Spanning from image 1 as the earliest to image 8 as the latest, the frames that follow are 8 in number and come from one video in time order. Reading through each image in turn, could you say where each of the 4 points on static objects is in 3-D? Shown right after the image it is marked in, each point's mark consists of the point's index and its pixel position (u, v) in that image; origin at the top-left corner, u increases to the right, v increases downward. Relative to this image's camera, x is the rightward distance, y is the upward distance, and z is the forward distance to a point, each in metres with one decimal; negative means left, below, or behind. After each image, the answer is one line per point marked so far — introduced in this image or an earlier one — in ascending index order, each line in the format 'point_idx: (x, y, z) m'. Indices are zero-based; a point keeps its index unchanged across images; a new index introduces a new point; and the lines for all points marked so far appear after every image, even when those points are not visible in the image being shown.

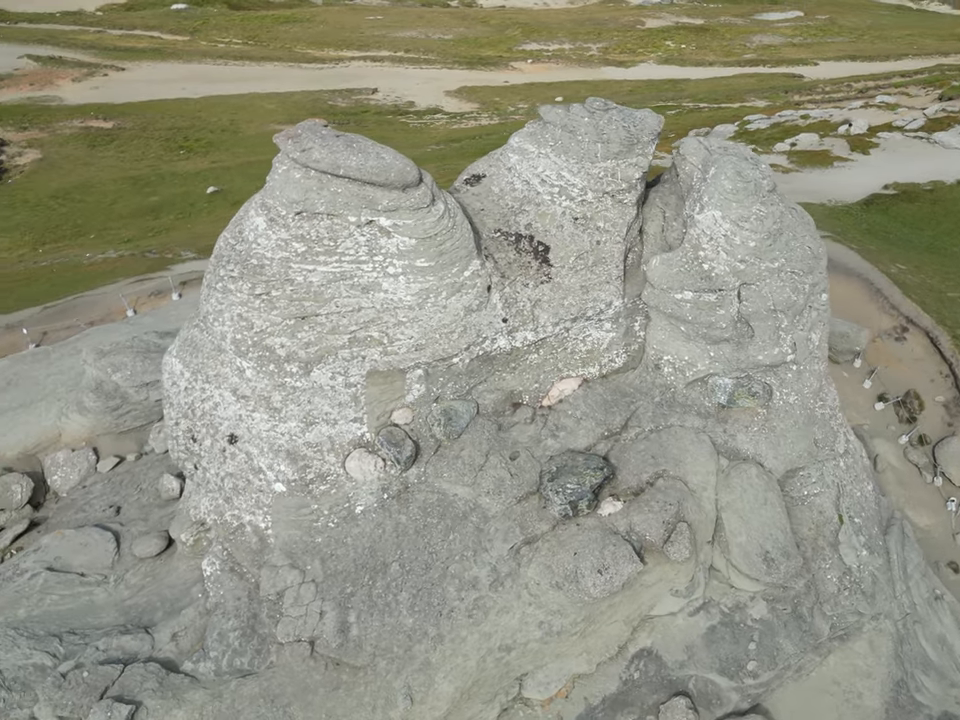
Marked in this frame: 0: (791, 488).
0: (+3.0, -1.3, +10.6) m
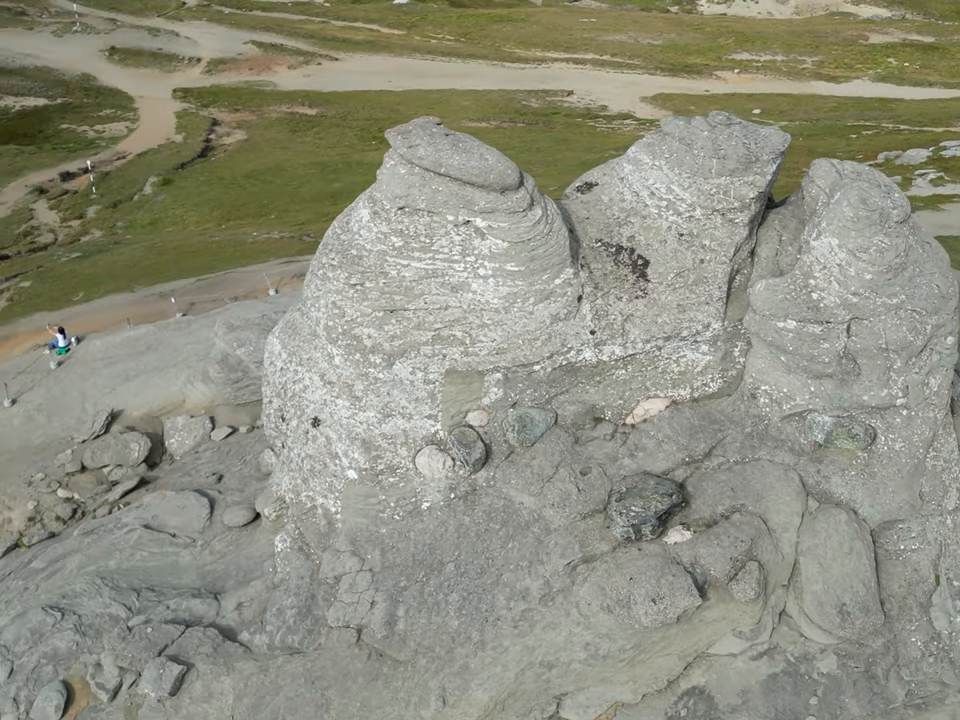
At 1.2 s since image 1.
0: (+3.7, -1.7, +9.9) m
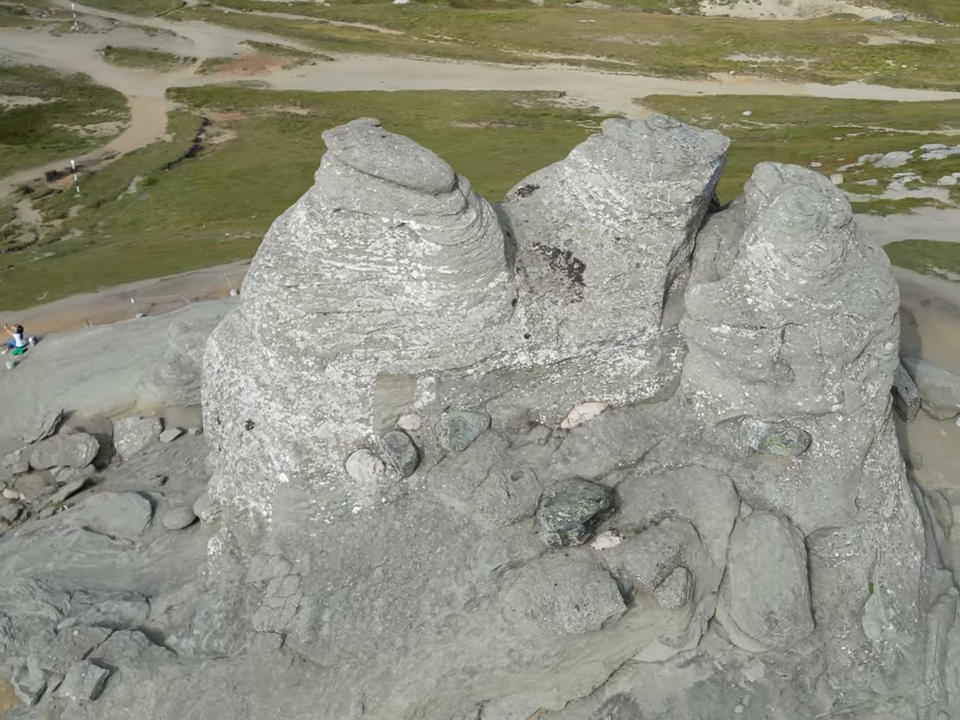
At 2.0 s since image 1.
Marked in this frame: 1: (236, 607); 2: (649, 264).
0: (+3.1, -1.7, +9.8) m
1: (-2.2, -2.2, +9.5) m
2: (+1.6, +0.9, +10.0) m
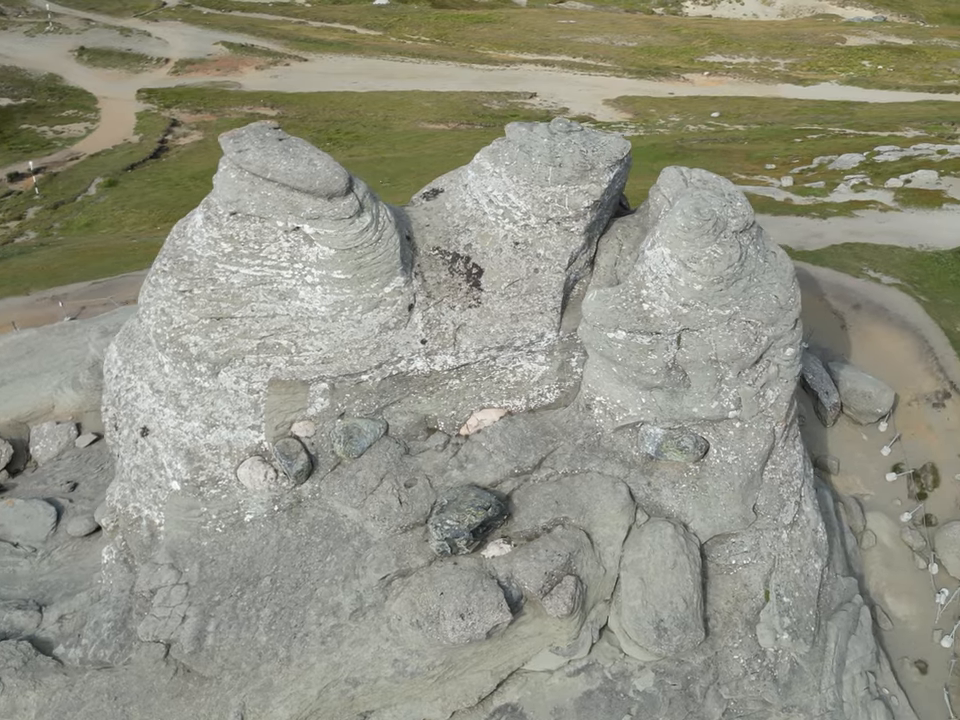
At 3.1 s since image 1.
0: (+2.1, -1.8, +9.8) m
1: (-3.1, -2.2, +9.4) m
2: (+0.6, +0.8, +9.9) m
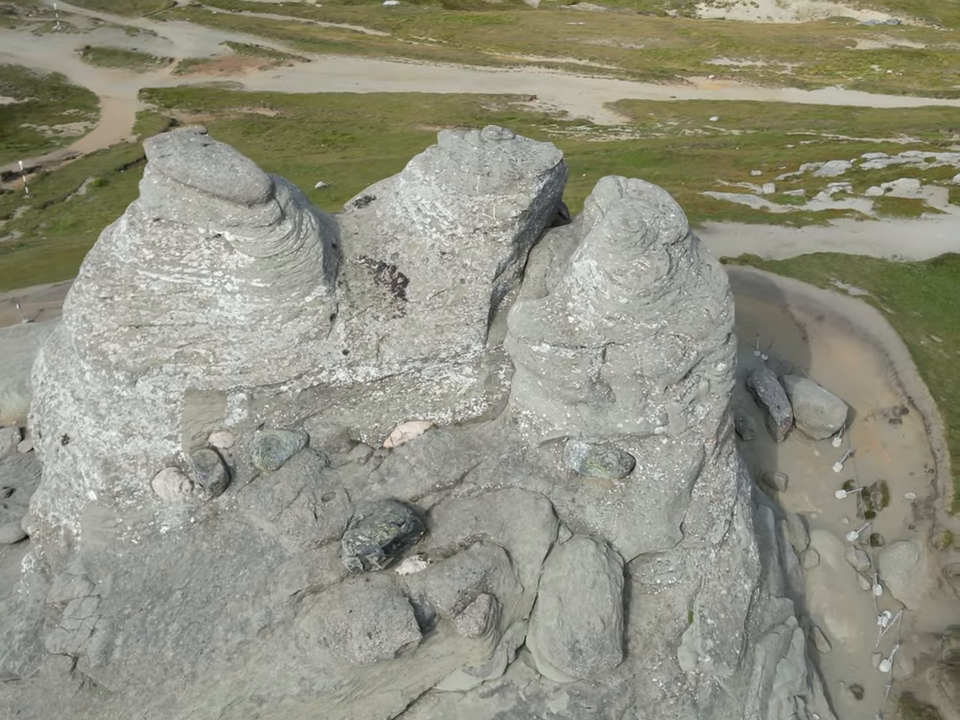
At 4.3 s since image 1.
0: (+1.4, -1.9, +9.5) m
1: (-3.8, -2.3, +9.3) m
2: (-0.1, +0.7, +9.7) m
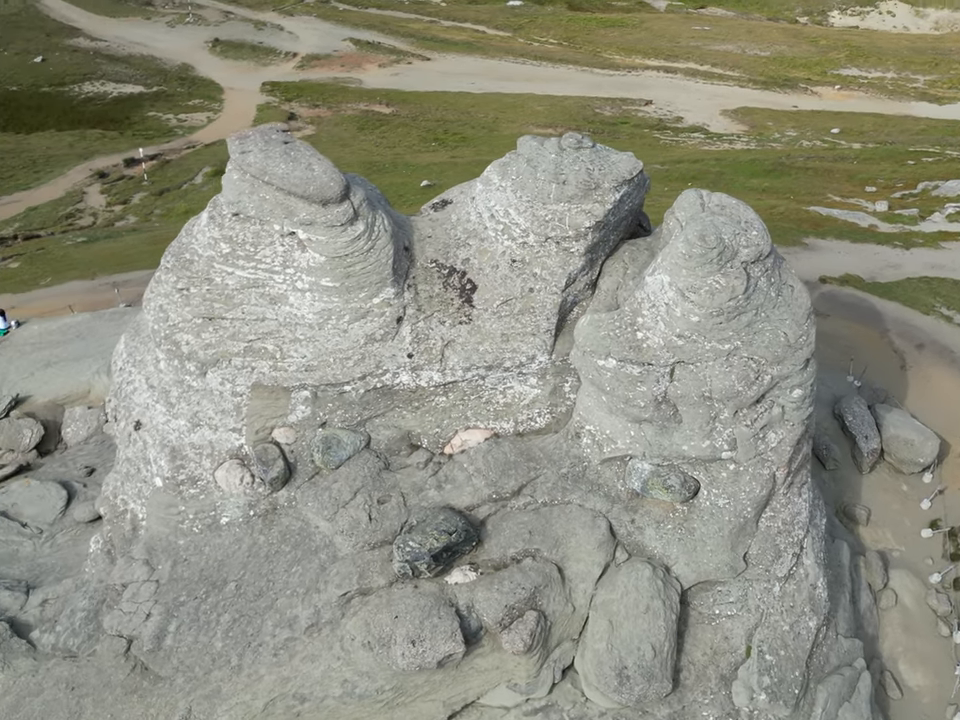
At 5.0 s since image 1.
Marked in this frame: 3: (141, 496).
0: (+1.9, -2.1, +9.2) m
1: (-3.4, -2.2, +9.5) m
2: (+0.6, +0.6, +9.5) m
3: (-3.1, -1.3, +9.9) m
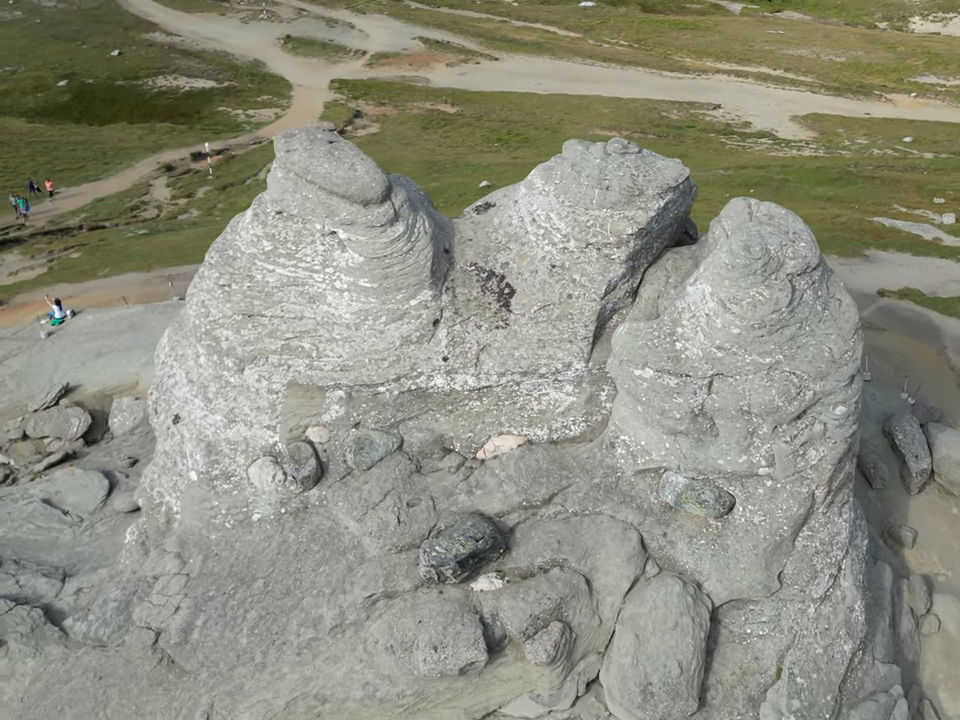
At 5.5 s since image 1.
0: (+2.1, -2.2, +9.0) m
1: (-3.1, -2.1, +9.6) m
2: (+0.9, +0.6, +9.4) m
3: (-2.8, -1.2, +10.0) m
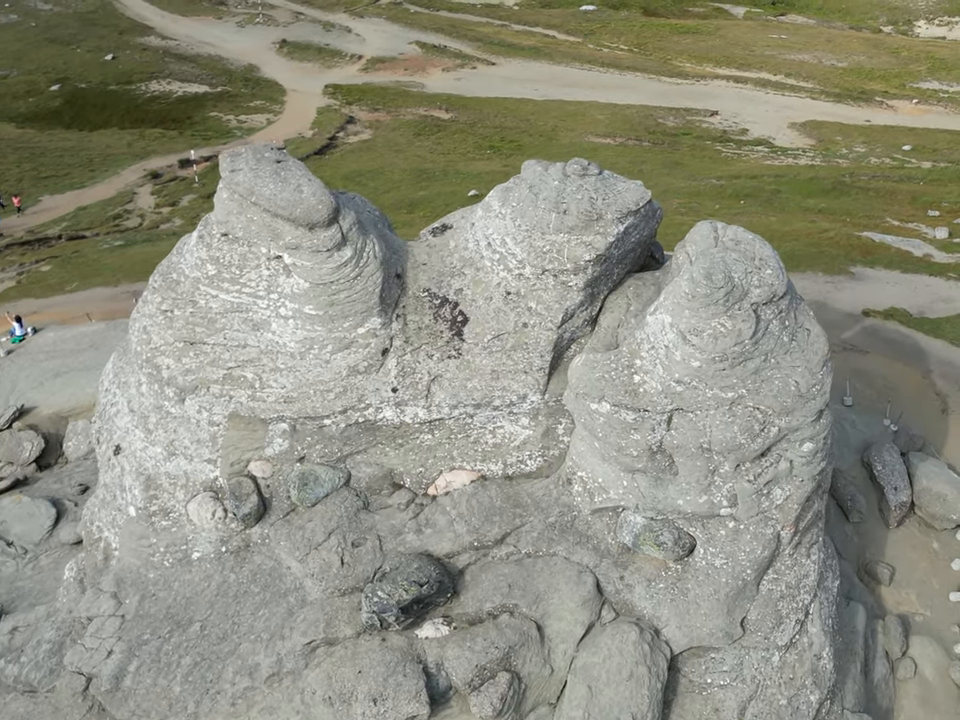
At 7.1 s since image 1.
0: (+1.7, -2.4, +8.5) m
1: (-3.6, -2.4, +9.2) m
2: (+0.5, +0.3, +8.9) m
3: (-3.2, -1.5, +9.5) m
